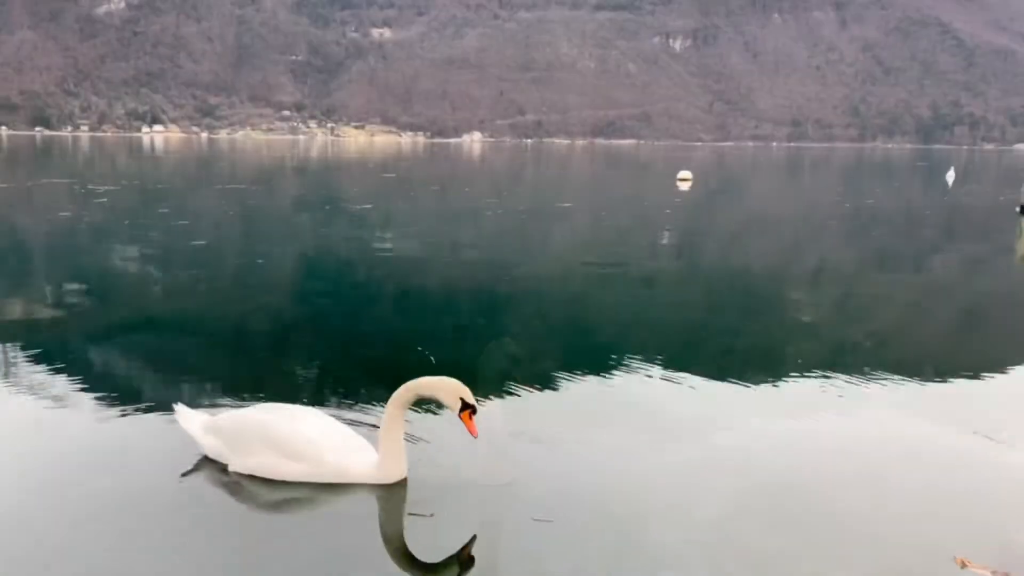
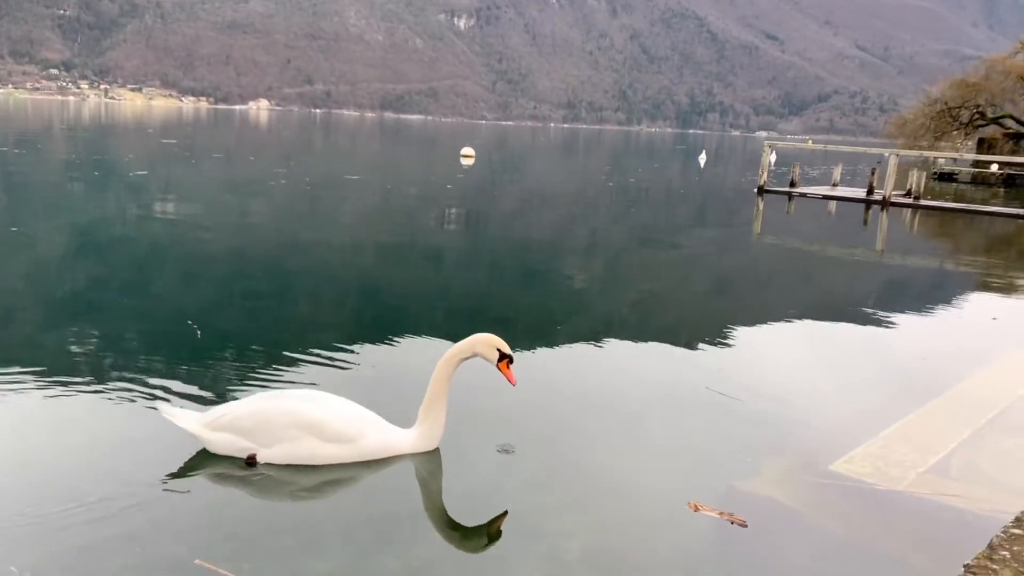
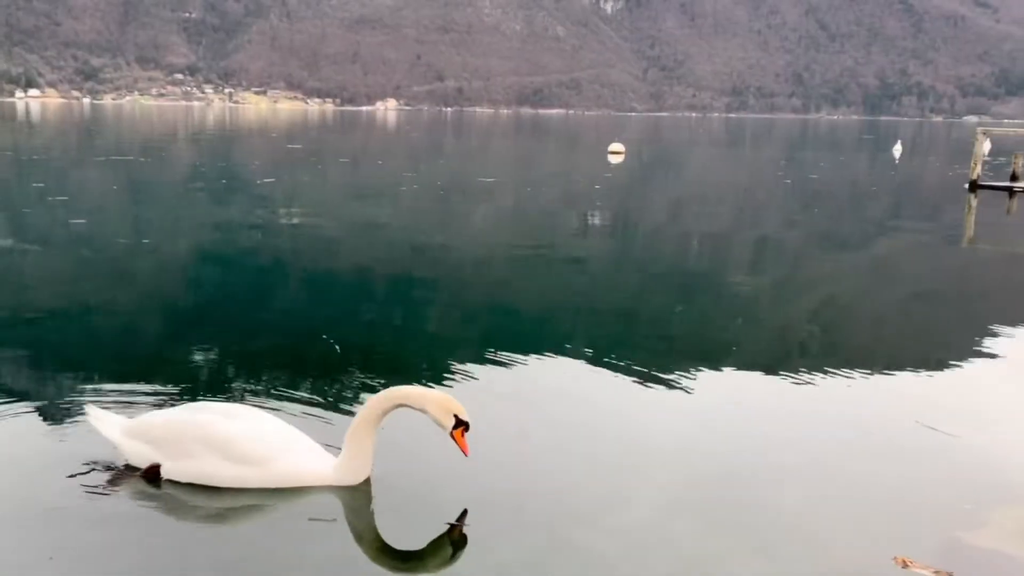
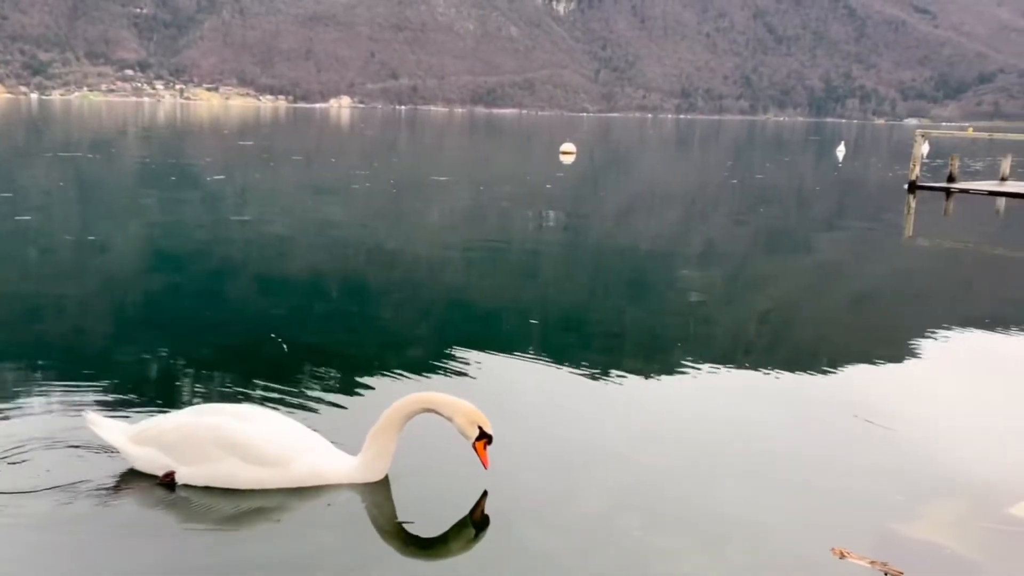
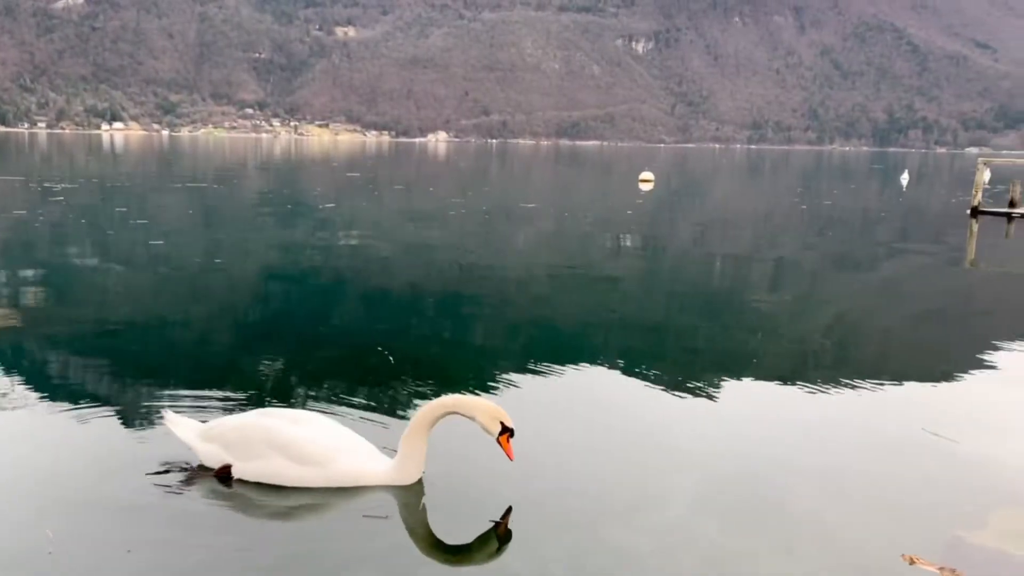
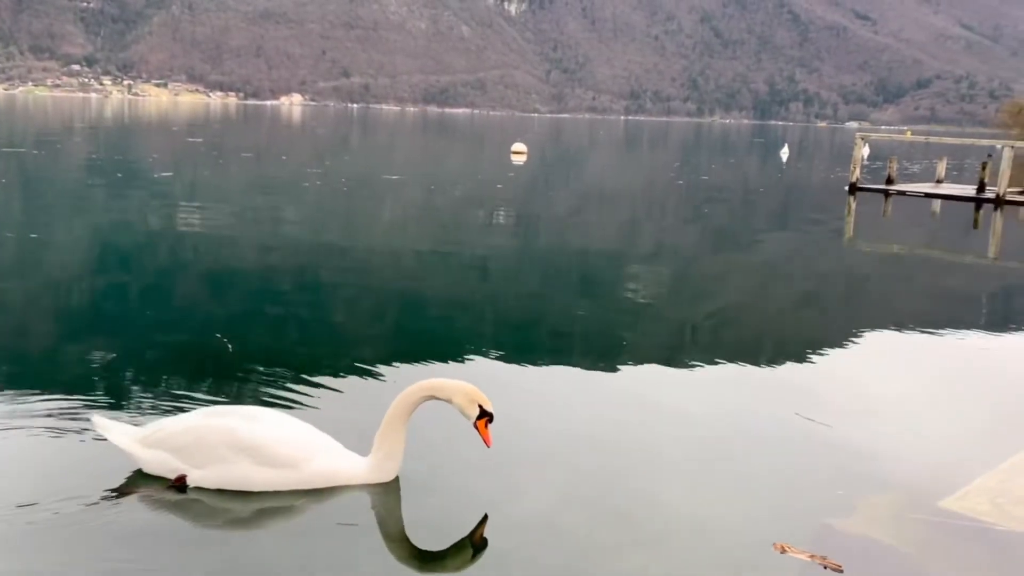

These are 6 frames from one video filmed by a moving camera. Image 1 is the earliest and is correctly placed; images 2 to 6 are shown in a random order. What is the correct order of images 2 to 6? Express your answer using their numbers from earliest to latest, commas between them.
5, 3, 4, 6, 2
